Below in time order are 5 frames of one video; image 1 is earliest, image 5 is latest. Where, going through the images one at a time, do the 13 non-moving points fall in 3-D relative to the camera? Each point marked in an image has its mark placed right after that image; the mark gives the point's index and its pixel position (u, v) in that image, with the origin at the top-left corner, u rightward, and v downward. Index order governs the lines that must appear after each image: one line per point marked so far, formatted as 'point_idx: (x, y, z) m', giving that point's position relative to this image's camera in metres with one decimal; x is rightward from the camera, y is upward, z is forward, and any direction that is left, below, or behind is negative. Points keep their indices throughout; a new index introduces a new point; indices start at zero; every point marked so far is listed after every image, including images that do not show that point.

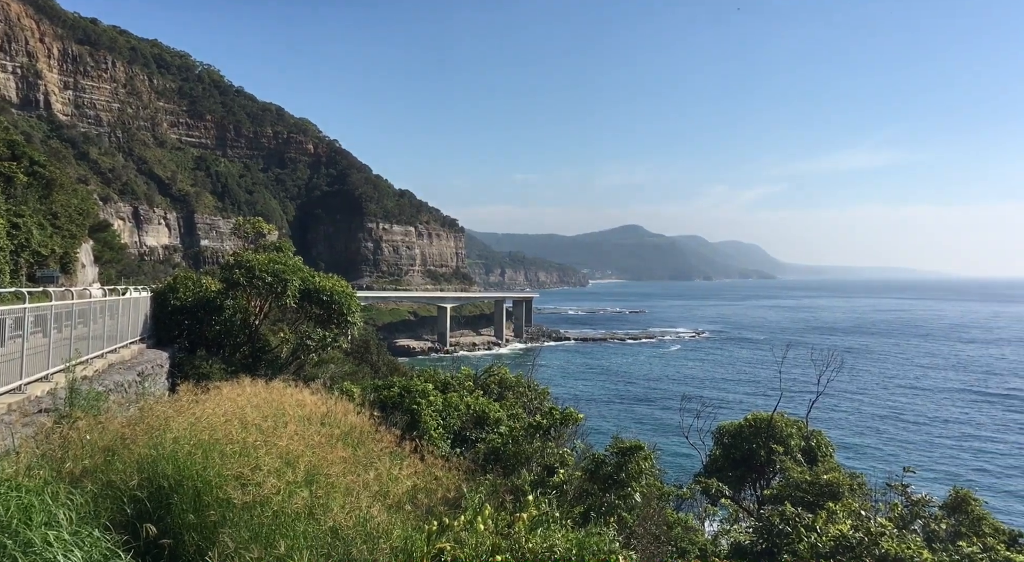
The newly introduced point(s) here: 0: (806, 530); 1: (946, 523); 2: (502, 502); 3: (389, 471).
0: (+6.9, -5.9, +18.3) m
1: (+10.4, -5.8, +18.7) m
2: (-0.2, -5.2, +18.2) m
3: (-2.8, -4.3, +17.8) m
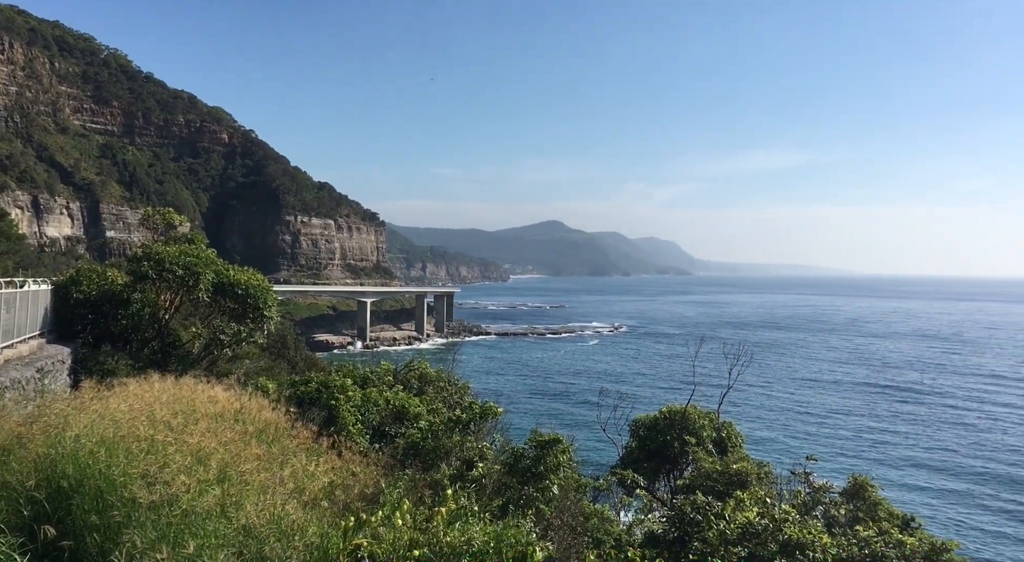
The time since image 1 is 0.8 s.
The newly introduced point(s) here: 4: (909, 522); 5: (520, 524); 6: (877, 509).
0: (+5.0, -5.8, +19.0) m
1: (+8.4, -5.8, +19.7) m
2: (-2.1, -5.1, +18.2) m
3: (-4.7, -4.2, +17.5) m
4: (+10.2, -6.2, +20.1) m
5: (+0.2, -5.6, +18.0) m
6: (+9.4, -5.8, +20.0) m
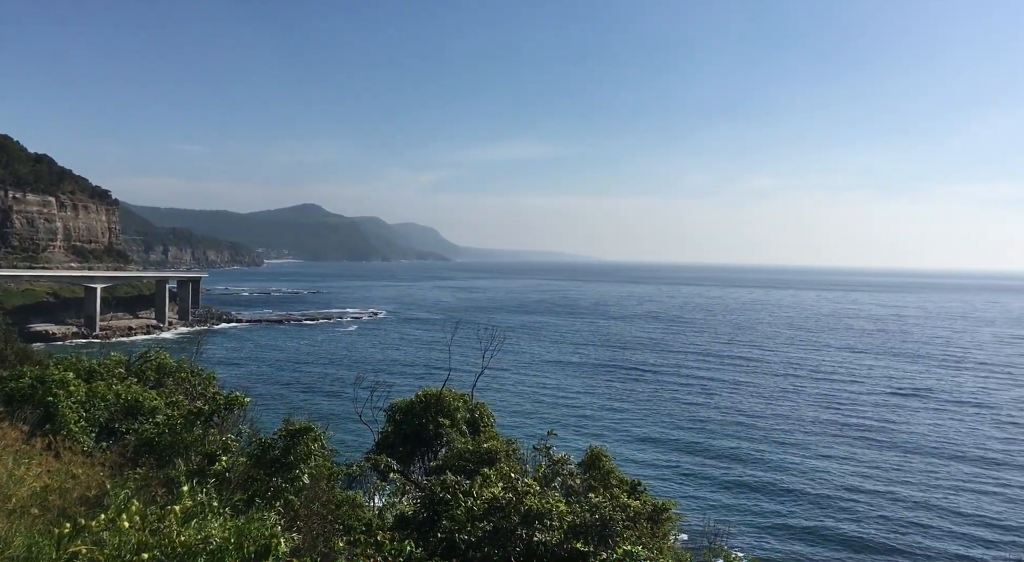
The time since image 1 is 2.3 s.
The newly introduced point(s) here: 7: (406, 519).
0: (-1.2, -5.4, +19.6) m
1: (+1.9, -5.4, +21.3) m
2: (-7.9, -4.7, +17.1) m
3: (-10.1, -3.9, +15.7) m
4: (+3.5, -5.9, +22.1) m
5: (-5.6, -5.3, +17.4) m
6: (+2.7, -5.5, +21.8) m
7: (-2.7, -6.1, +19.9) m
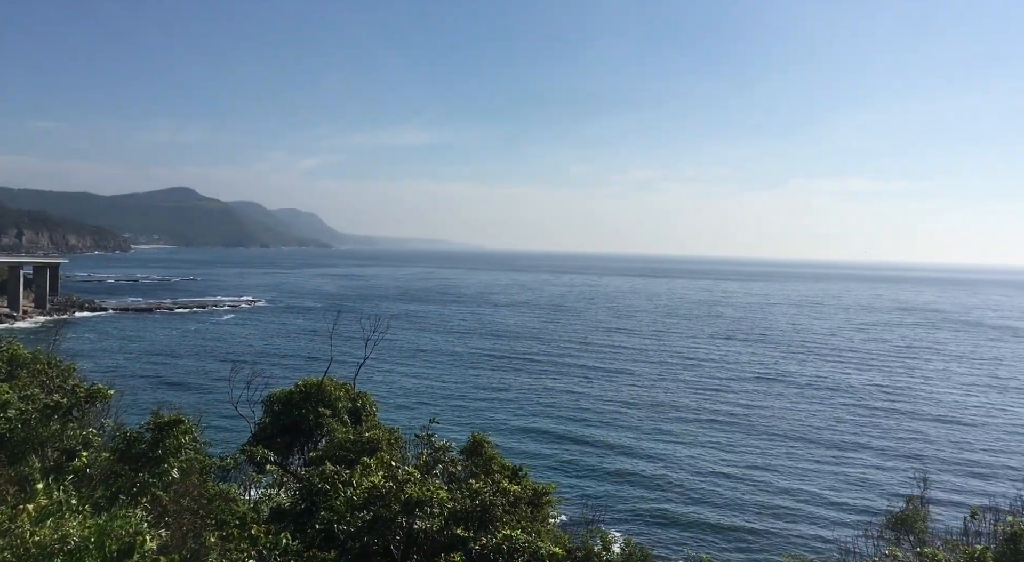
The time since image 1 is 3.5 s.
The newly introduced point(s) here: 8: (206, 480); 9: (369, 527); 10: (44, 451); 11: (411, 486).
0: (-4.2, -5.1, +19.4) m
1: (-1.4, -5.1, +21.4) m
2: (-10.5, -4.4, +16.0) m
3: (-12.6, -3.6, +14.3) m
4: (+0.2, -5.5, +22.5) m
5: (-8.3, -5.0, +16.7) m
6: (-0.6, -5.1, +22.1) m
7: (-5.7, -5.8, +19.5) m
8: (-7.8, -5.1, +19.8) m
9: (-3.4, -5.9, +18.5) m
10: (-10.7, -3.9, +17.7) m
11: (-2.5, -5.1, +19.2) m
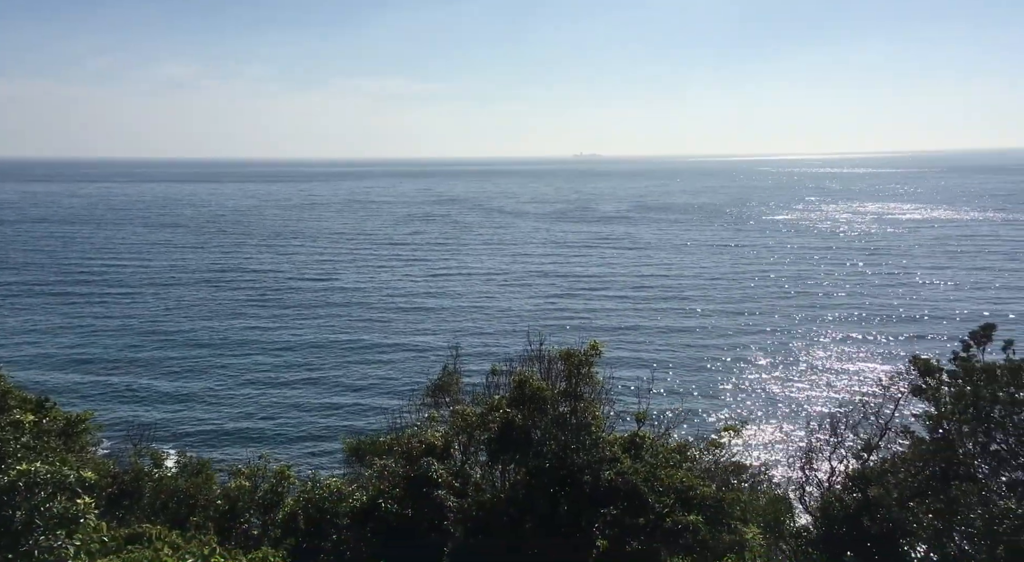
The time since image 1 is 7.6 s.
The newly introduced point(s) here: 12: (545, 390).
0: (-14.5, -3.3, +15.2) m
1: (-12.9, -2.9, +18.3) m
2: (-18.5, -3.4, +9.2) m
3: (-19.6, -2.9, +6.7) m
4: (-12.0, -3.1, +19.9) m
5: (-16.8, -3.8, +10.9) m
6: (-12.5, -2.8, +19.2) m
7: (-15.8, -4.1, +14.6) m
8: (-17.8, -3.6, +13.9) m
9: (-13.3, -4.1, +14.8) m
10: (-19.5, -2.8, +10.6) m
11: (-12.9, -3.1, +15.7) m
12: (+0.9, -2.9, +20.9) m
